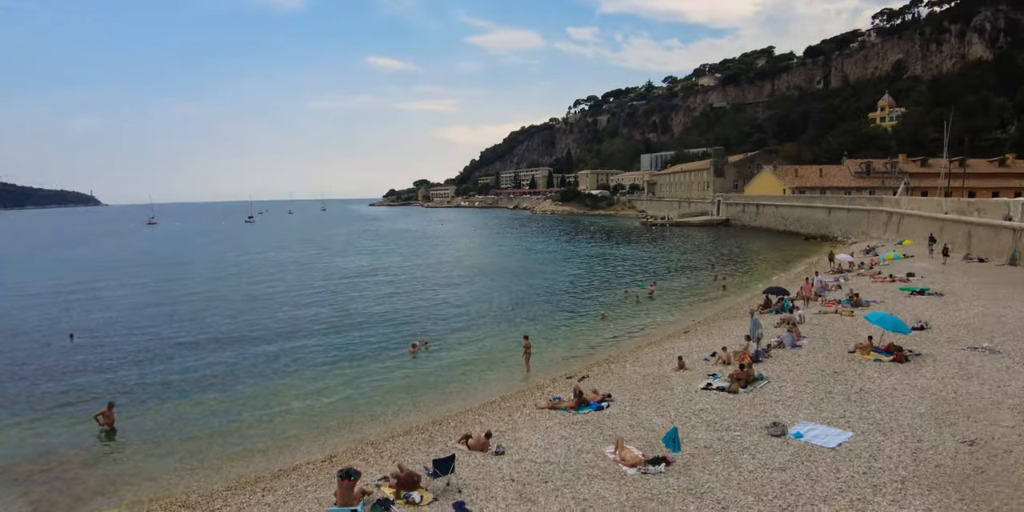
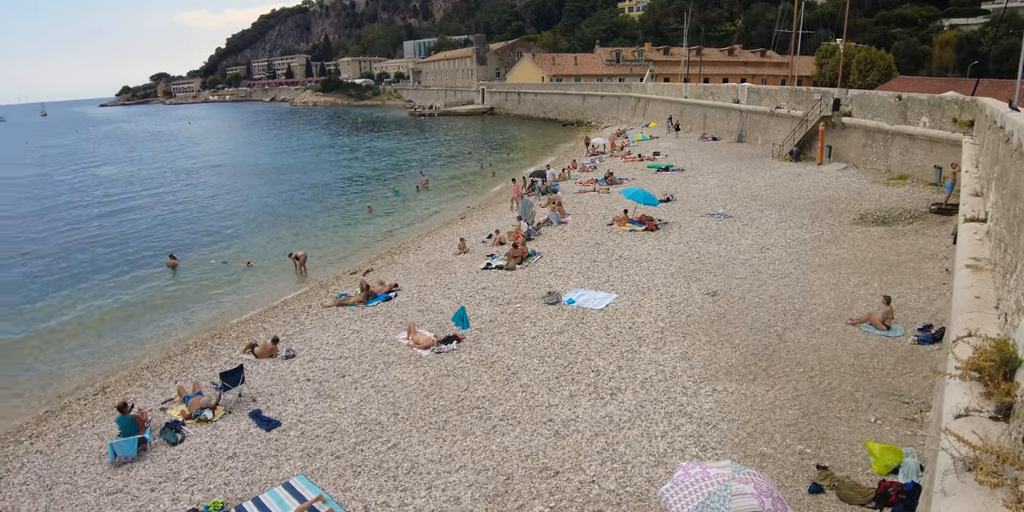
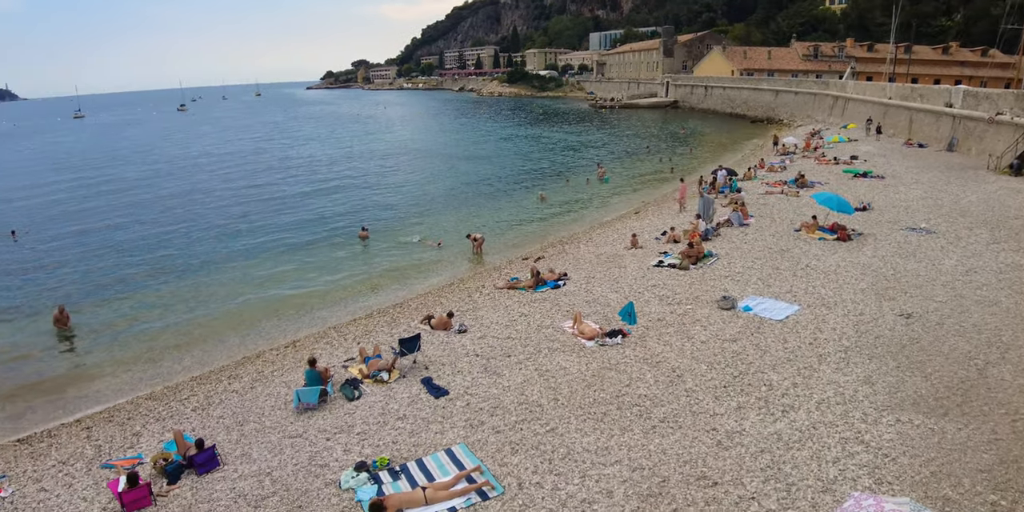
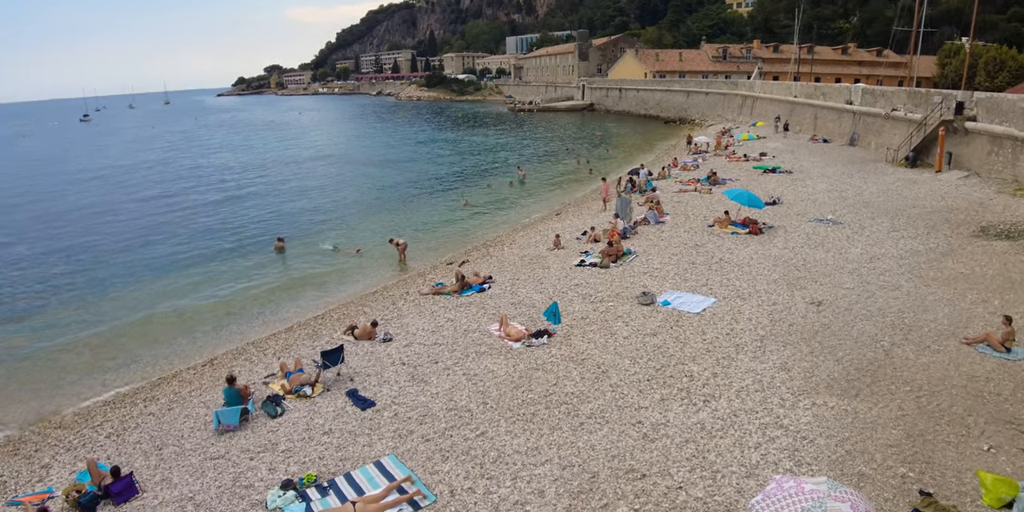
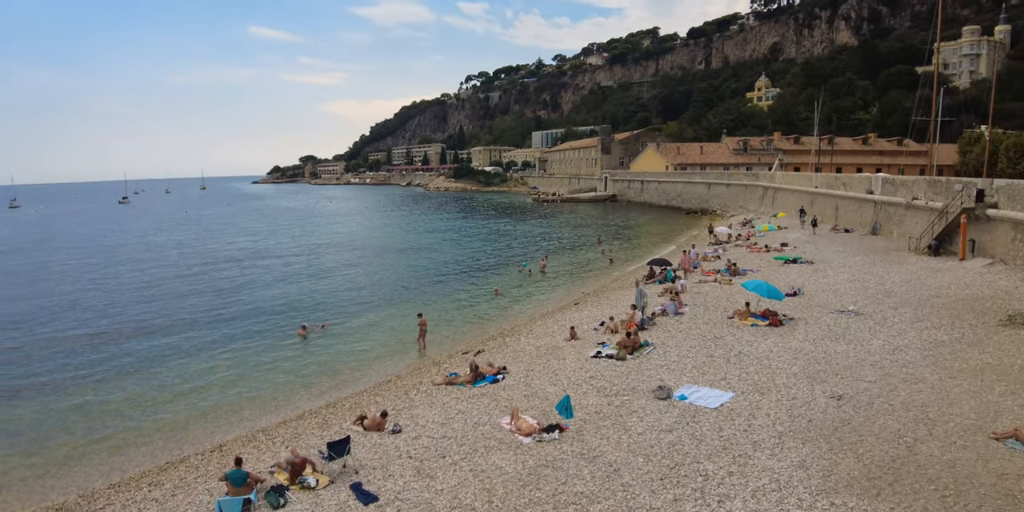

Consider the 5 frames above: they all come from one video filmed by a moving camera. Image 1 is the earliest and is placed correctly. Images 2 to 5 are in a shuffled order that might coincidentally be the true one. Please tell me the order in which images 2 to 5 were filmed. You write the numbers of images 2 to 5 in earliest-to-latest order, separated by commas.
5, 2, 4, 3
